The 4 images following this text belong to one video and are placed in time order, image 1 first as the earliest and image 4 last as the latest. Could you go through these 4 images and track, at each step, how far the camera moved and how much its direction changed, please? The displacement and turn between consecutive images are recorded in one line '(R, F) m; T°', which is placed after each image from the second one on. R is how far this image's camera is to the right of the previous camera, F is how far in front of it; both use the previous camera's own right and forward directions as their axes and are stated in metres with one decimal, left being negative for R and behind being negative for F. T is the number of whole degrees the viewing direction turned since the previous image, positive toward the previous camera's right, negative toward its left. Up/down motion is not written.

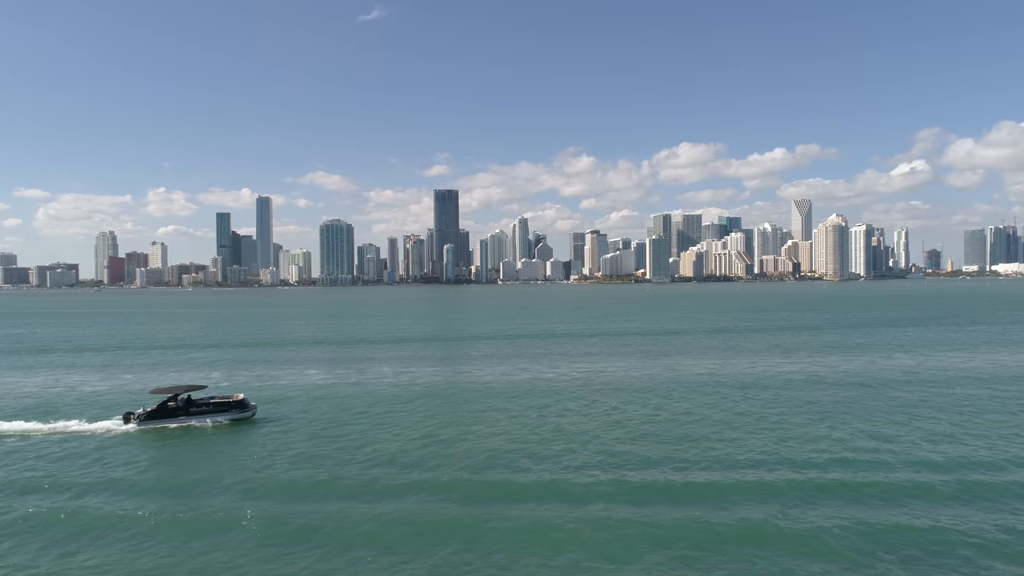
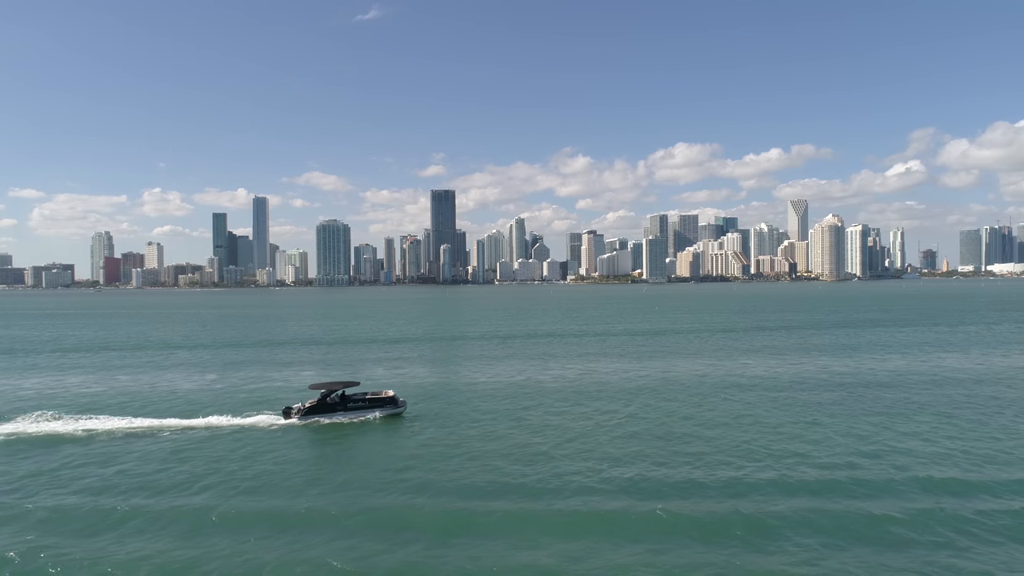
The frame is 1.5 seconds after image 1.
(-1.4, -0.9) m; 0°
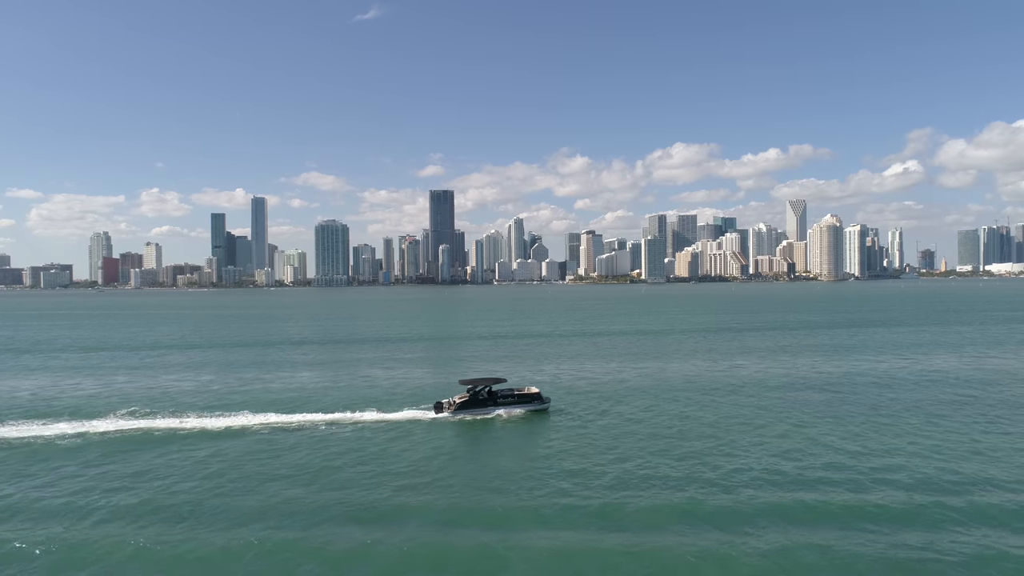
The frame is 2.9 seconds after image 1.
(-3.9, -0.6) m; 0°
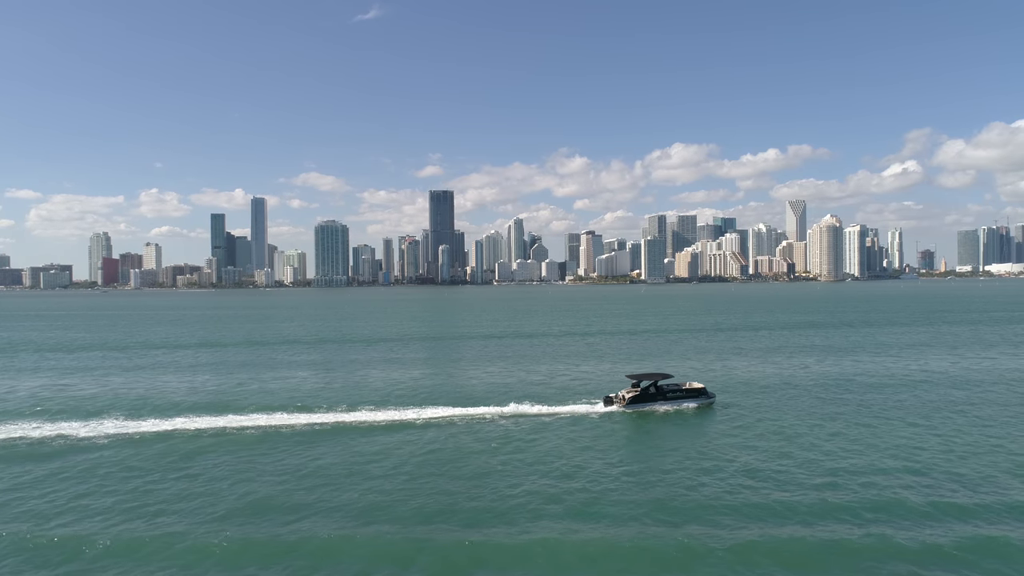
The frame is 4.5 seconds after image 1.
(-0.8, -0.8) m; 0°
